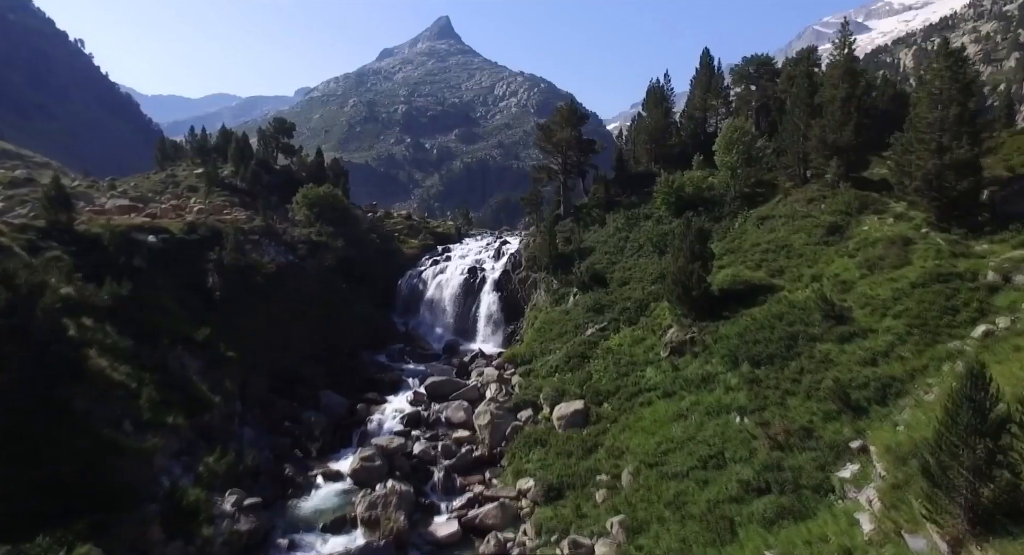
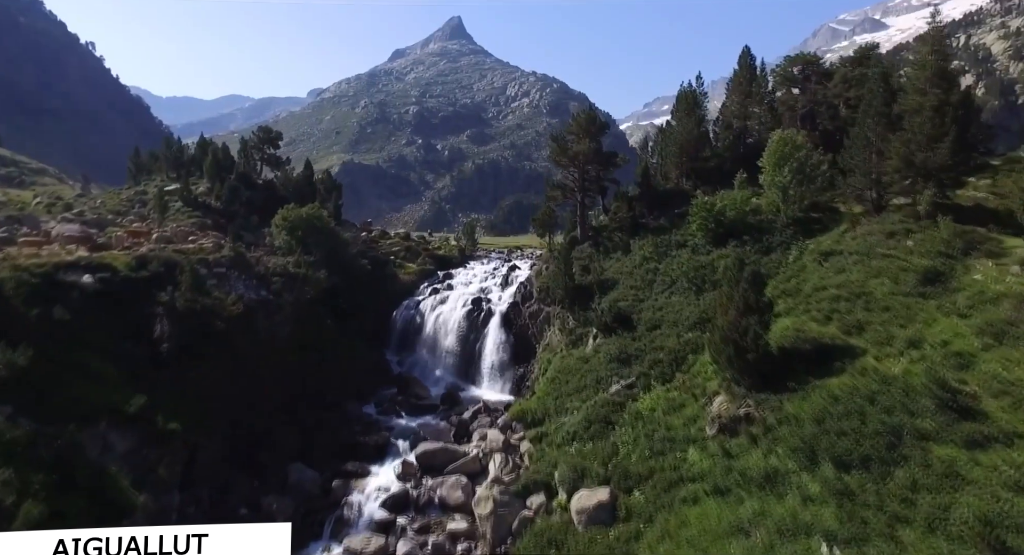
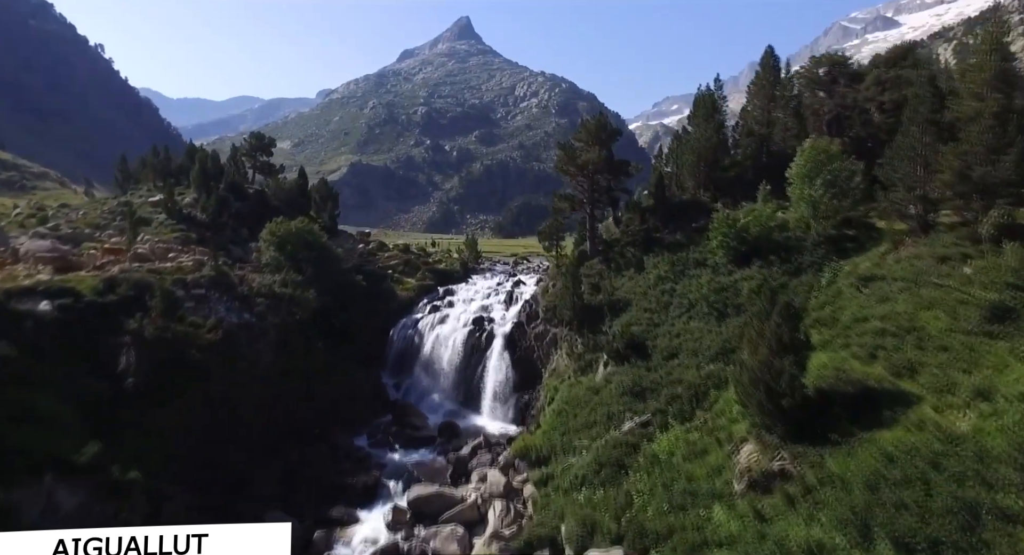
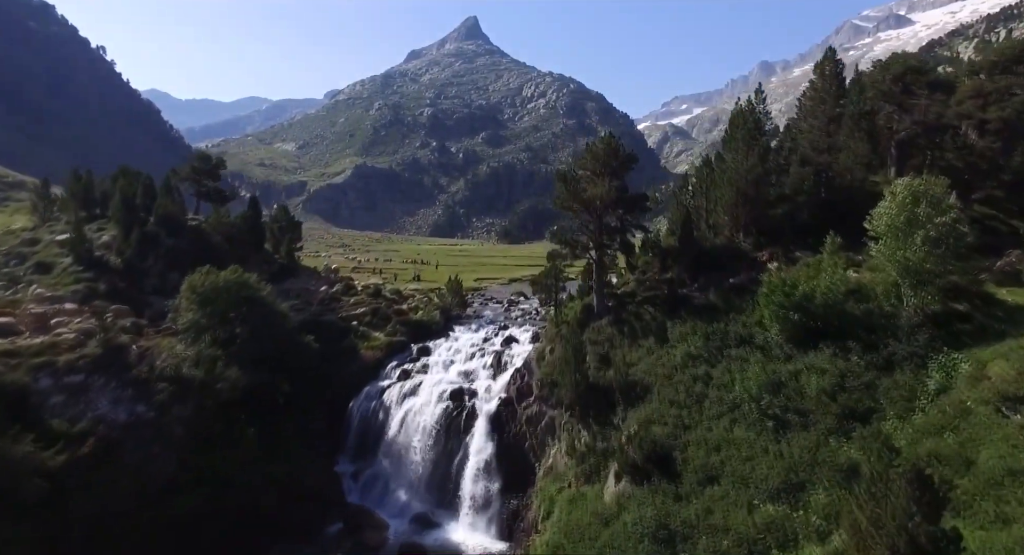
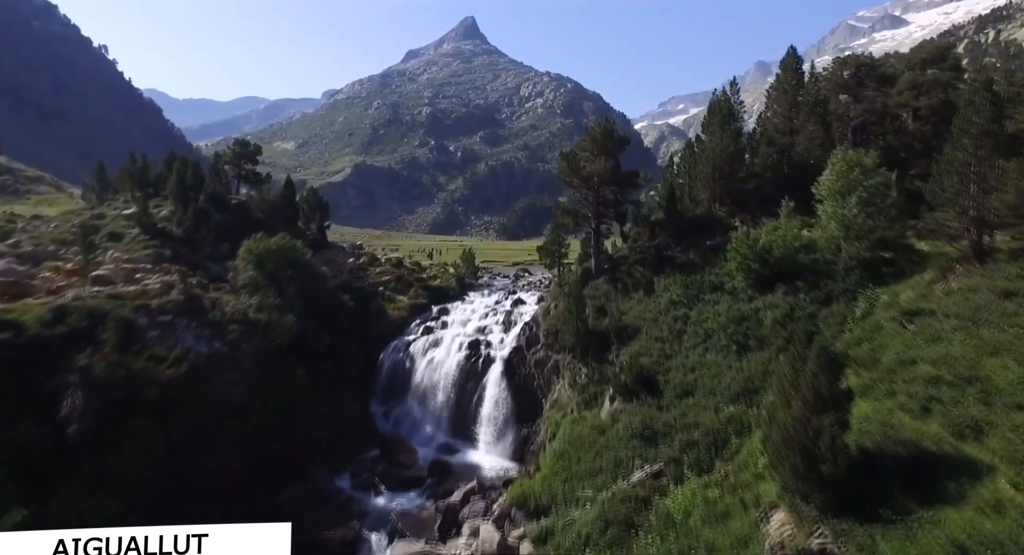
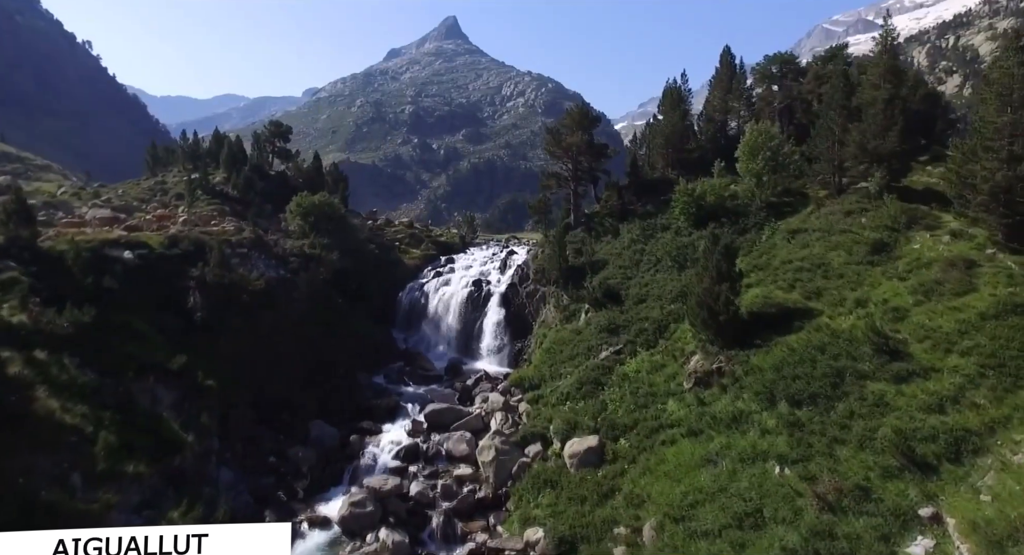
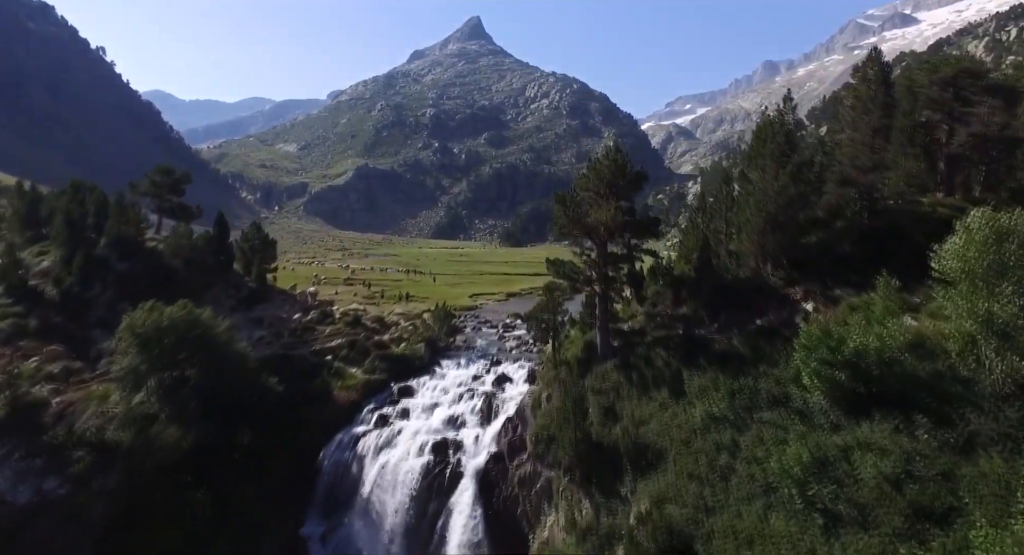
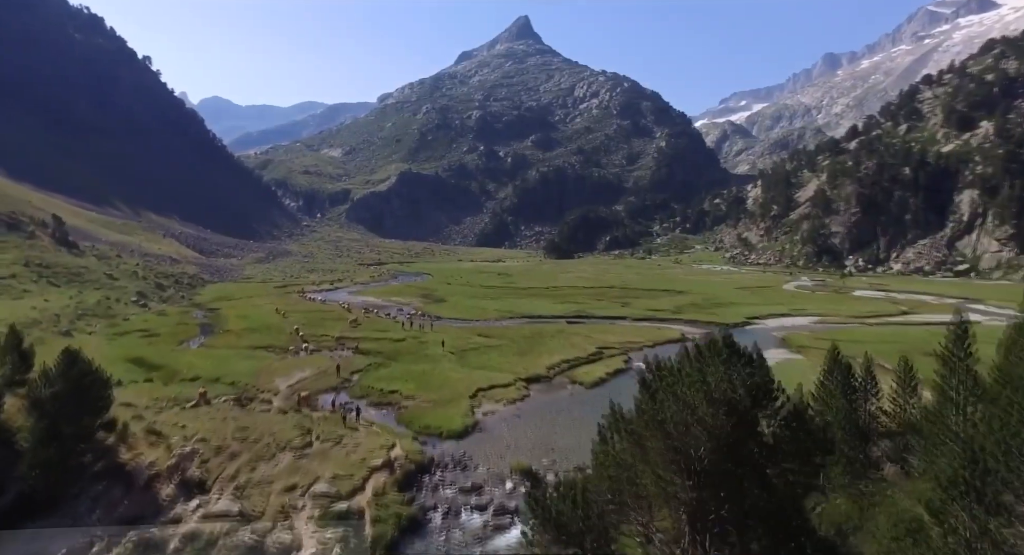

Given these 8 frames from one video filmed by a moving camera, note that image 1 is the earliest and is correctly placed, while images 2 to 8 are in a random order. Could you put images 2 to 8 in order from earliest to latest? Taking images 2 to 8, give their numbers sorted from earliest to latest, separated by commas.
6, 2, 3, 5, 4, 7, 8
